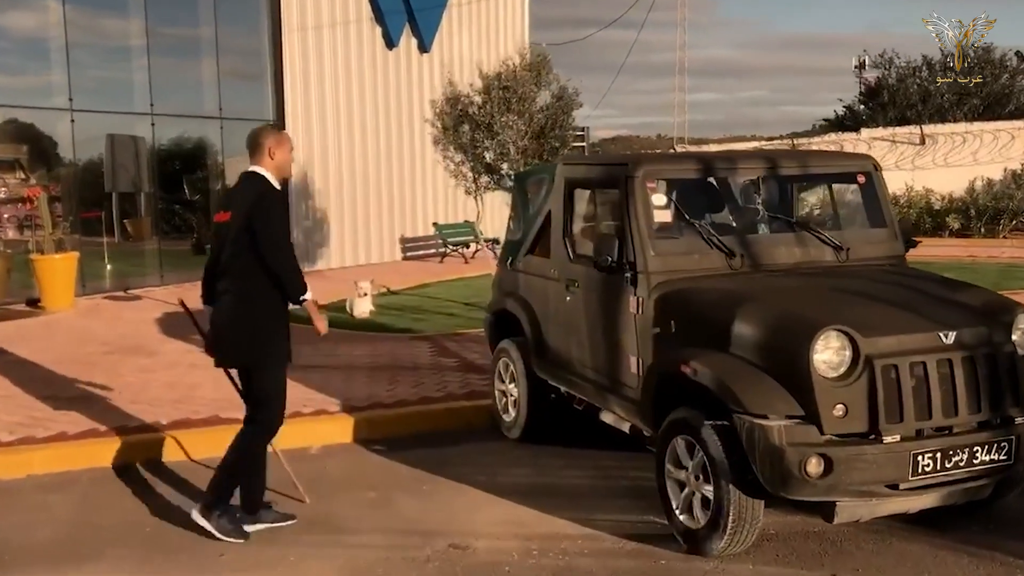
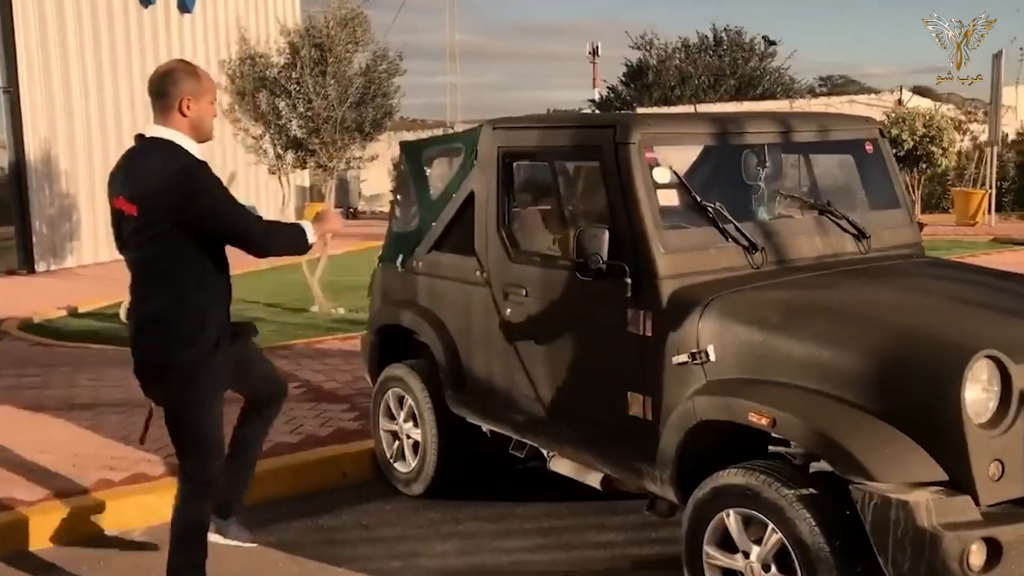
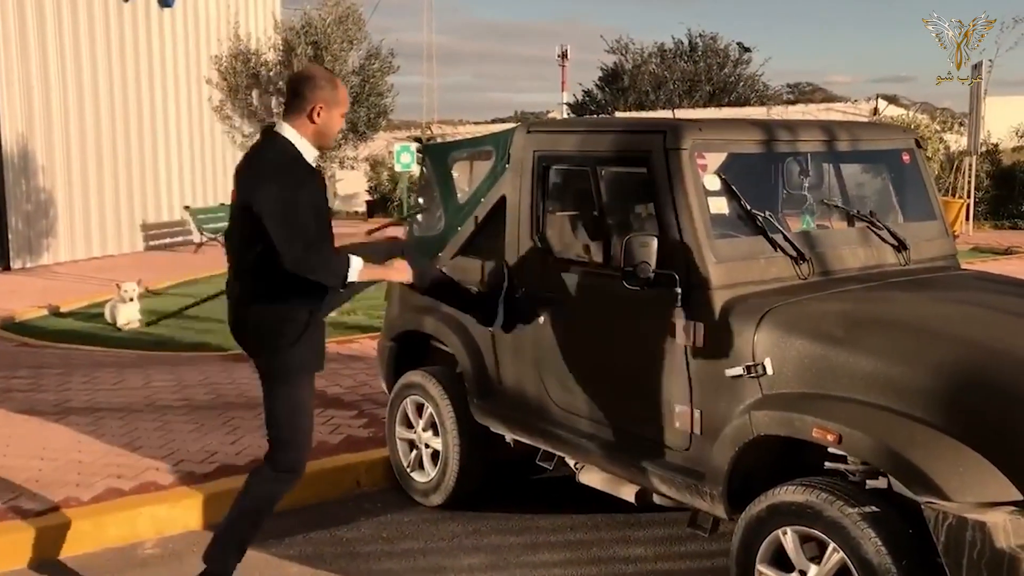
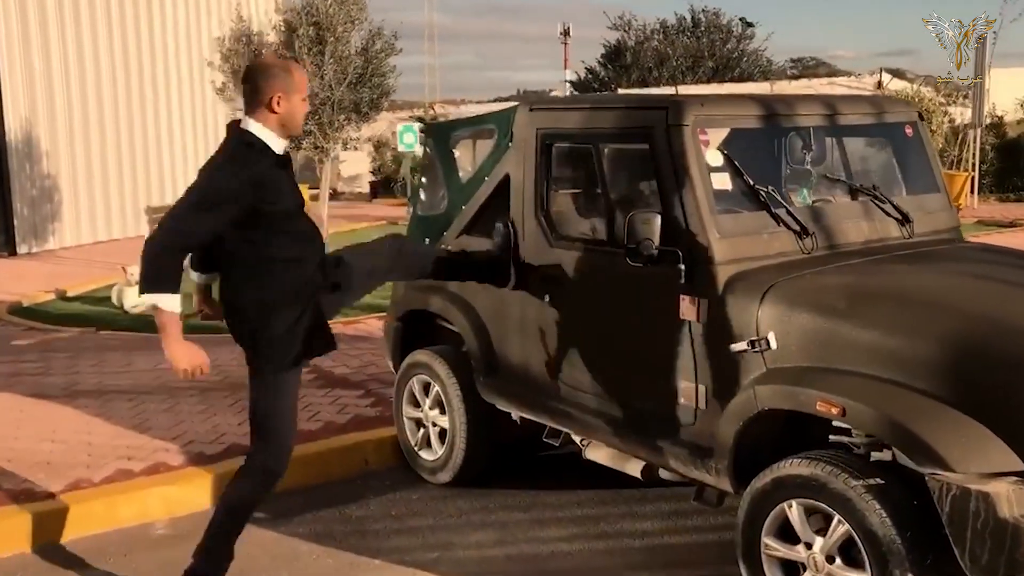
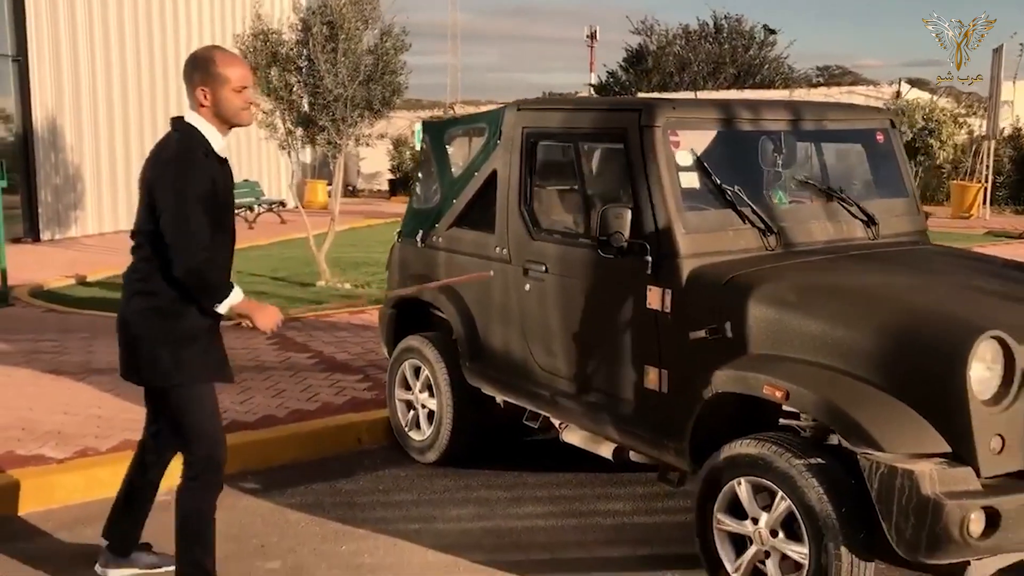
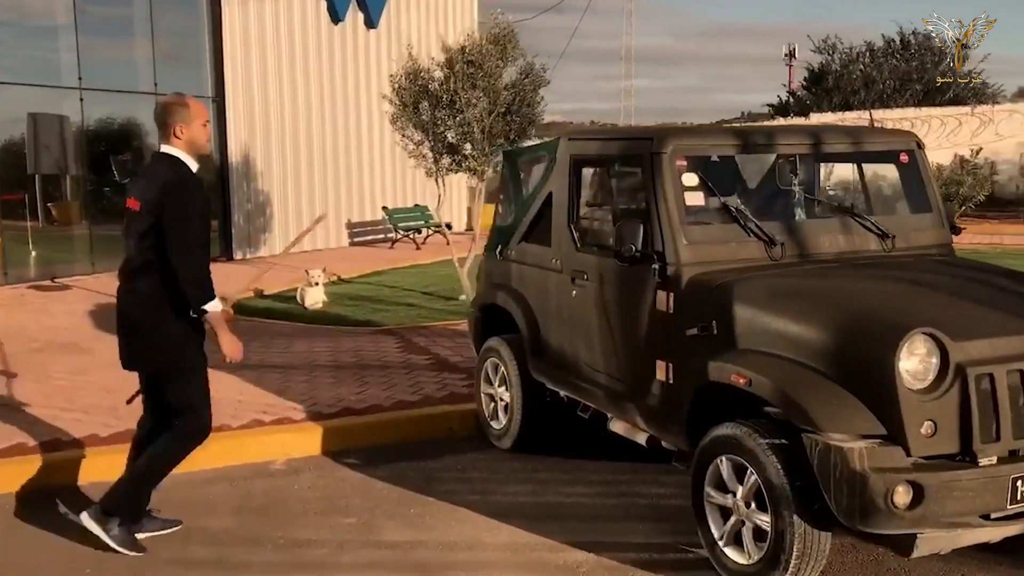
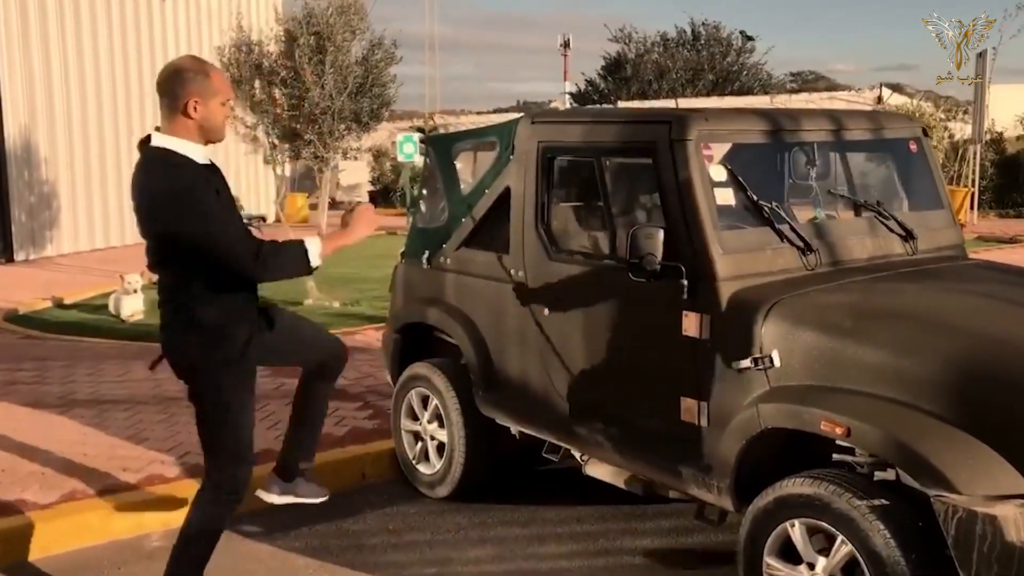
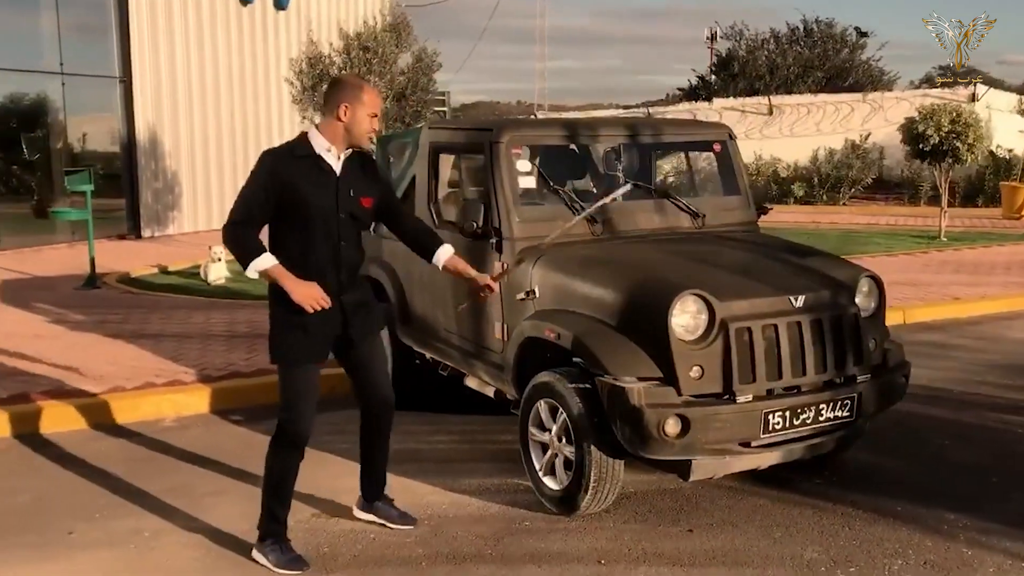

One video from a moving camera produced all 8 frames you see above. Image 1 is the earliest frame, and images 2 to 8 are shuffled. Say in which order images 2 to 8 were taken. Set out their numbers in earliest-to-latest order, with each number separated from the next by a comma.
6, 2, 4, 7, 3, 5, 8
